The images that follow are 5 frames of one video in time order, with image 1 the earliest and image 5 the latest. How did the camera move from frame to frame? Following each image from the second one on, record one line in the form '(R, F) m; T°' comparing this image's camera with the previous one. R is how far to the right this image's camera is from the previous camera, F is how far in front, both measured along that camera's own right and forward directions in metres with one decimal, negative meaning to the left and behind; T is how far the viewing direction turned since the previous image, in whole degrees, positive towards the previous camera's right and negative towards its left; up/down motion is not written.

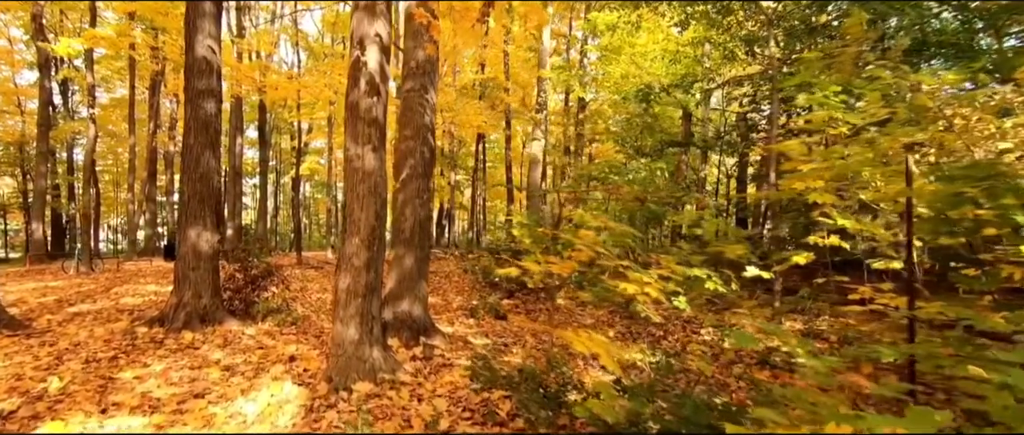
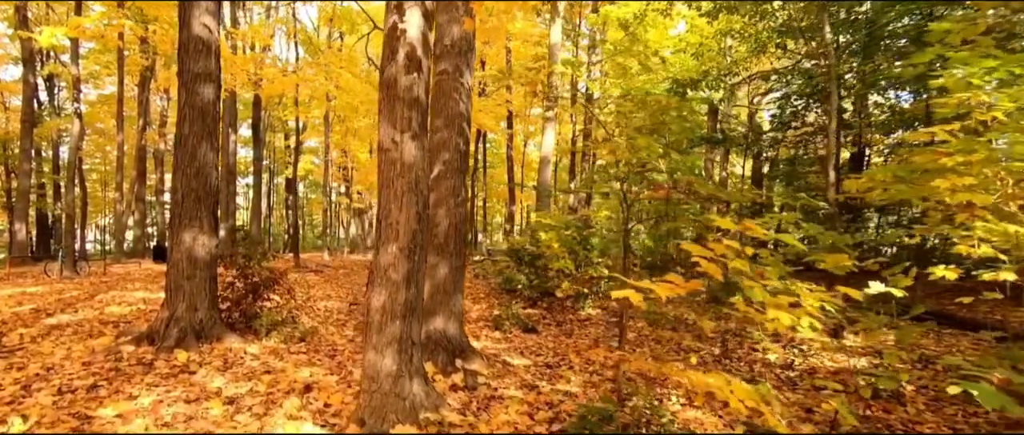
(-0.5, +0.9) m; +1°
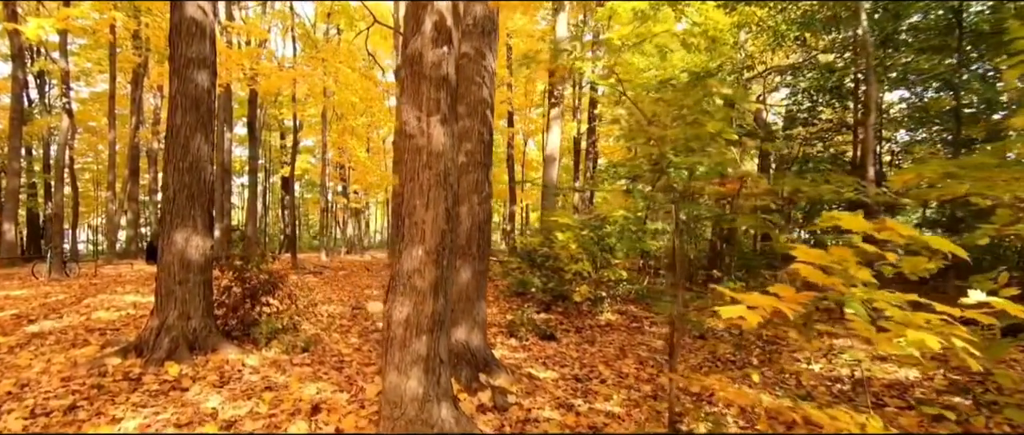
(-0.3, +0.5) m; 0°
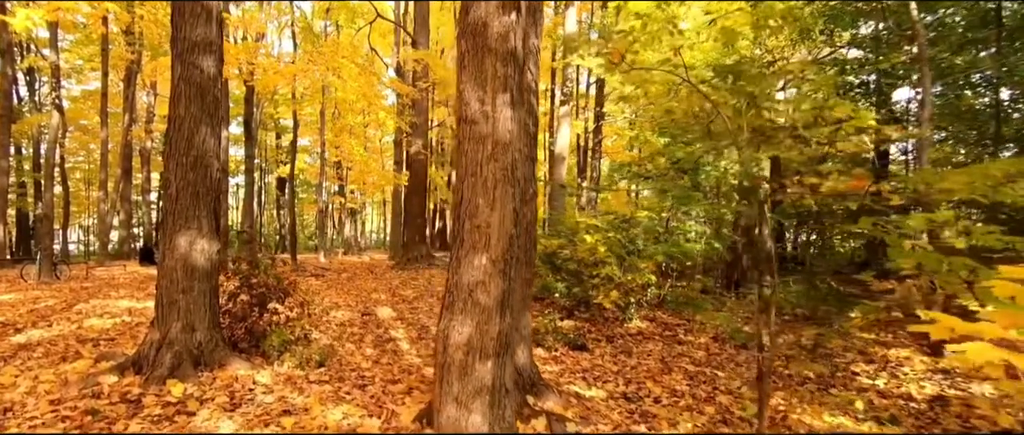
(-0.4, +0.5) m; +1°
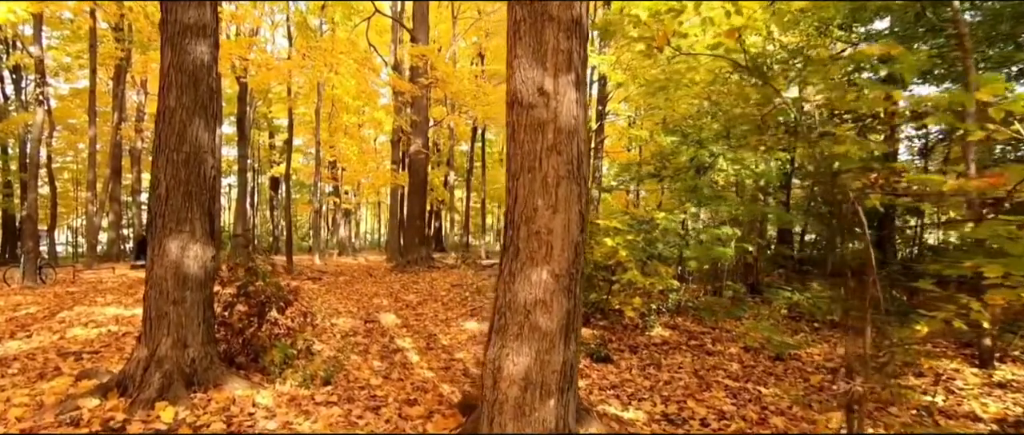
(-0.3, +0.5) m; +1°
